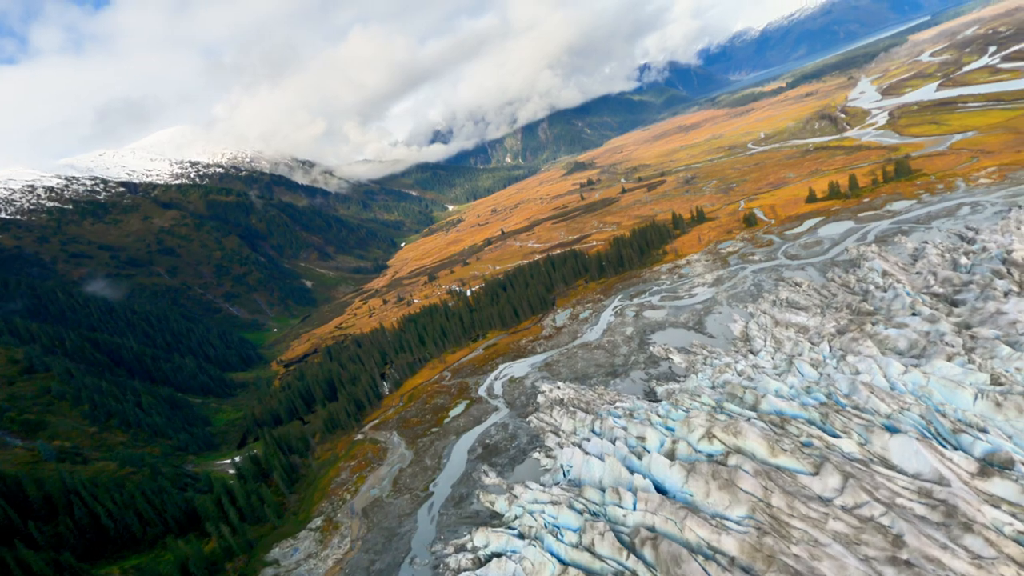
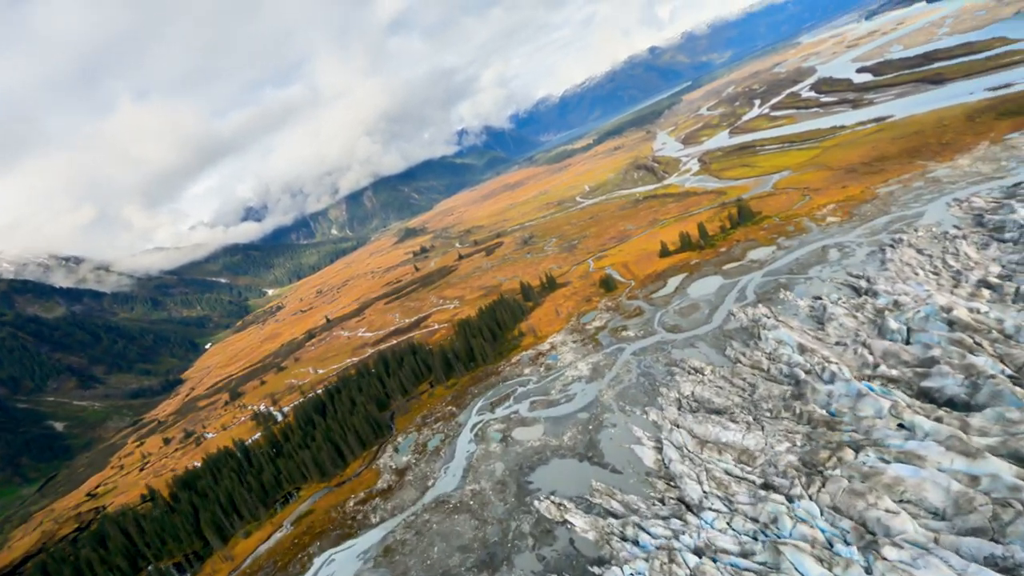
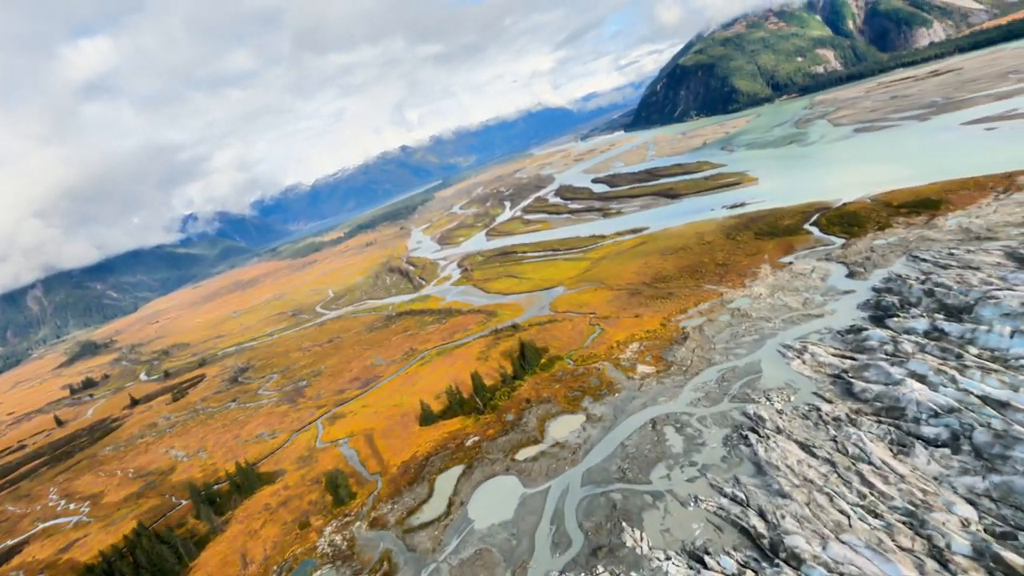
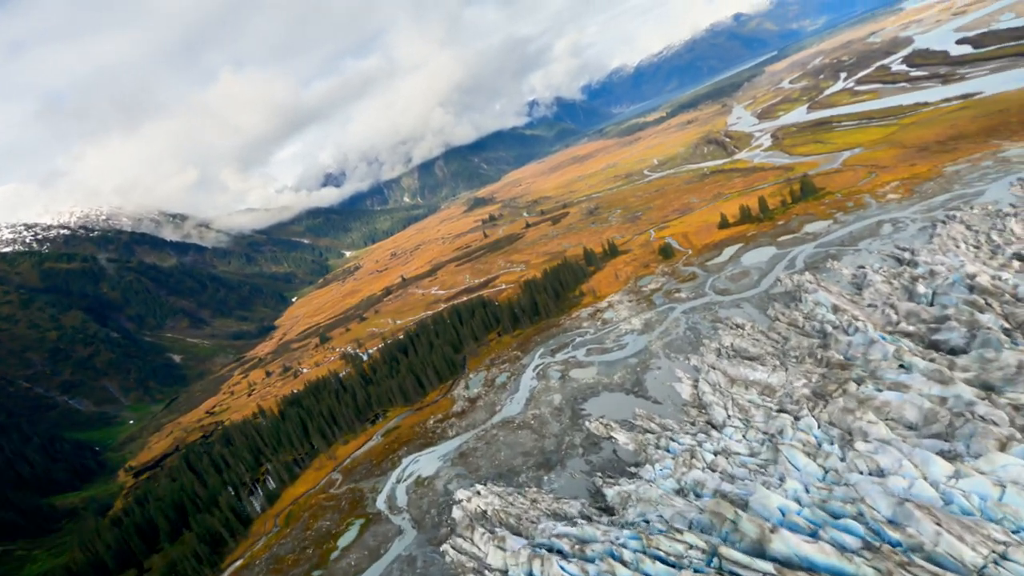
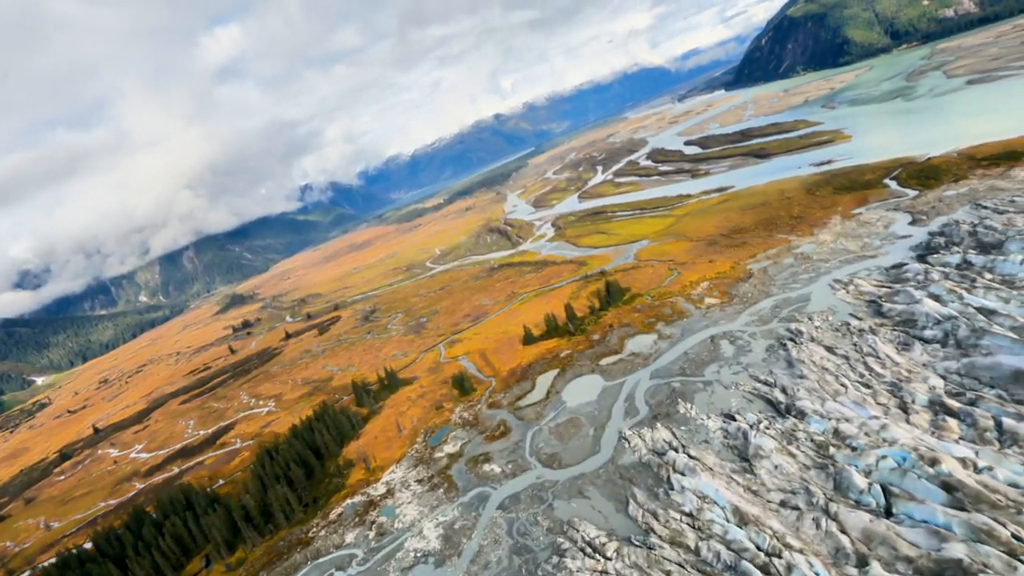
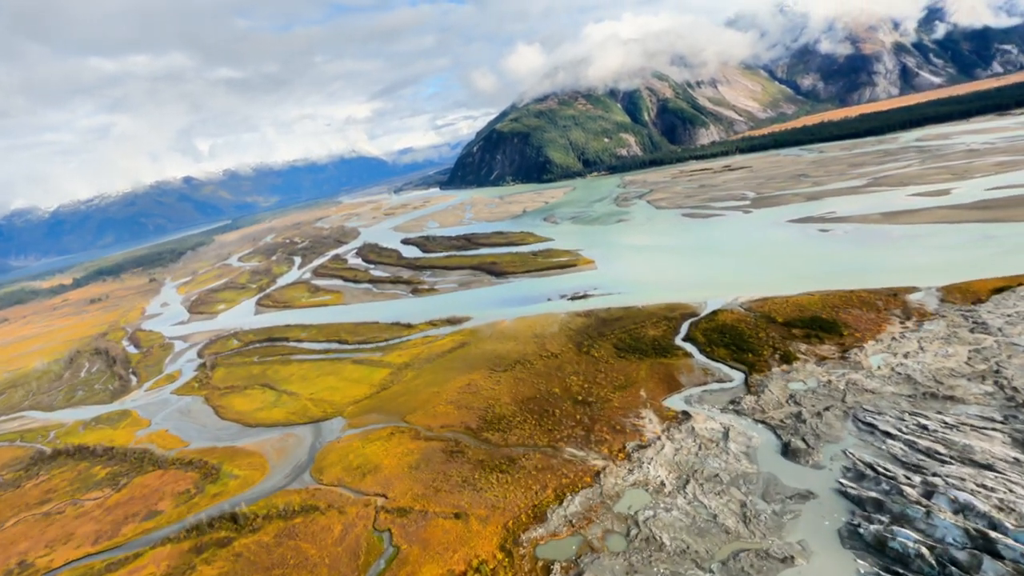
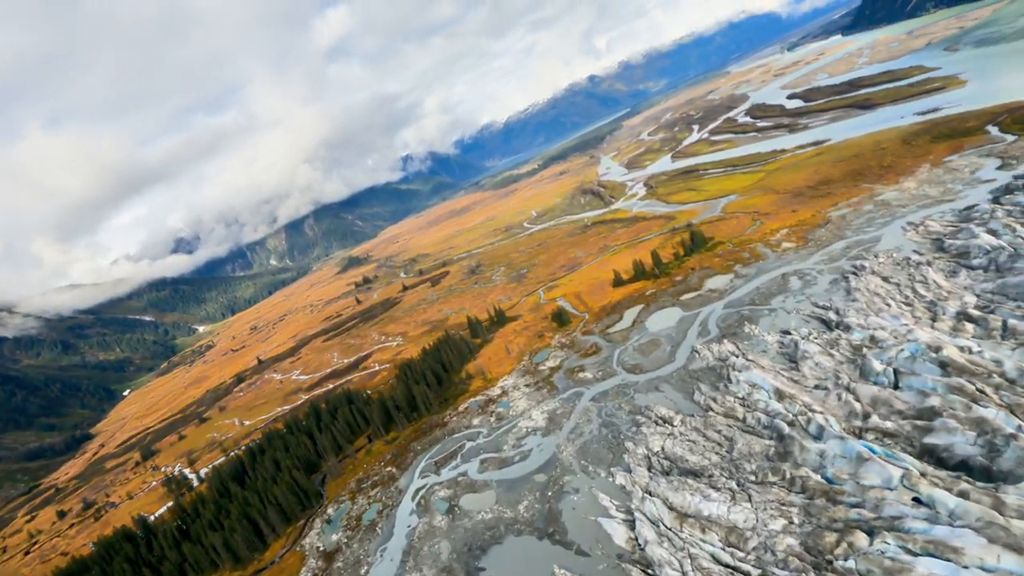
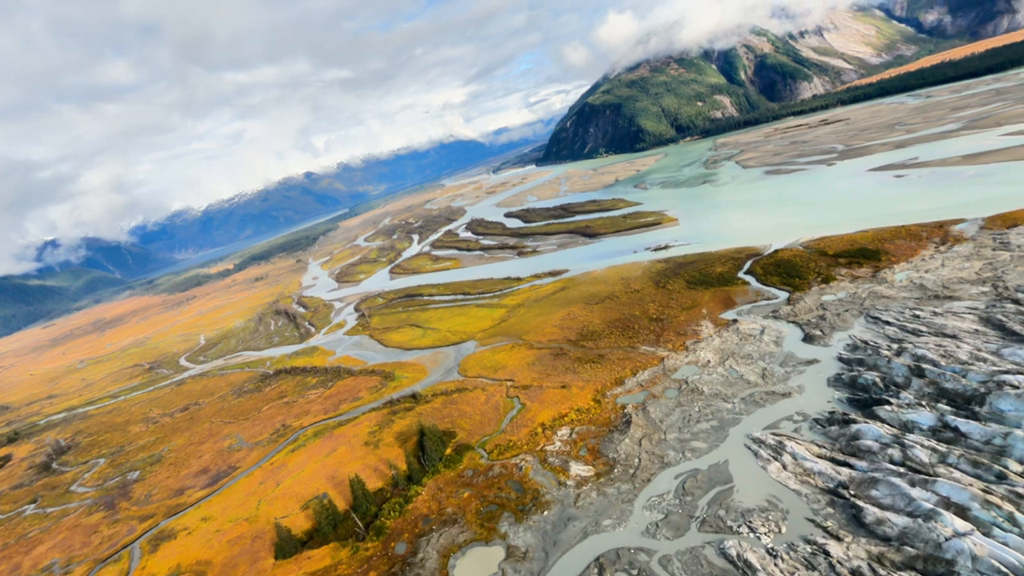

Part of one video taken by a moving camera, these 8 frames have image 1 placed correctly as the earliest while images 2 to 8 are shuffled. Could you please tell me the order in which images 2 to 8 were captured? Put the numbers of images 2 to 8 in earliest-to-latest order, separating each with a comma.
4, 2, 7, 5, 3, 8, 6
